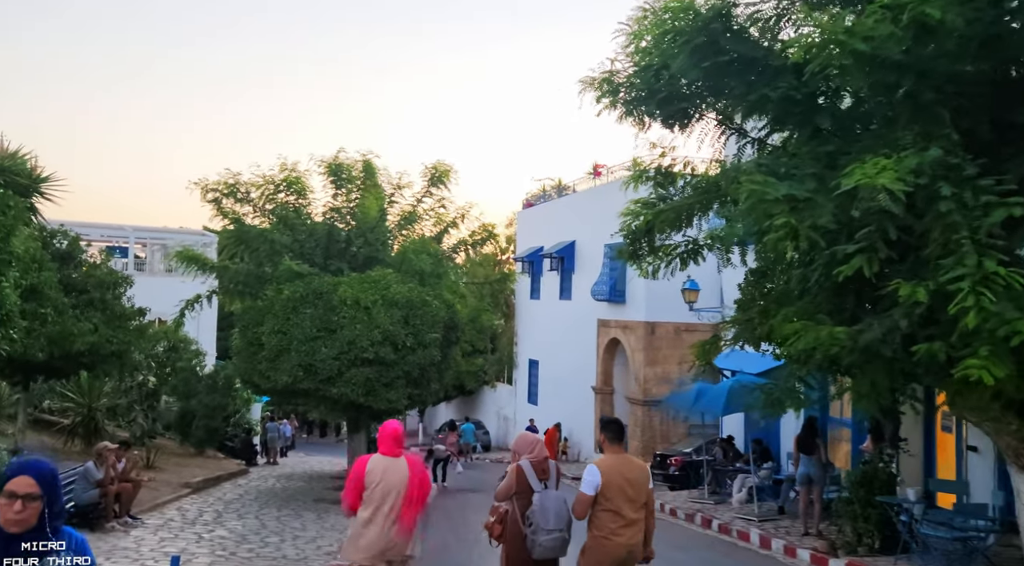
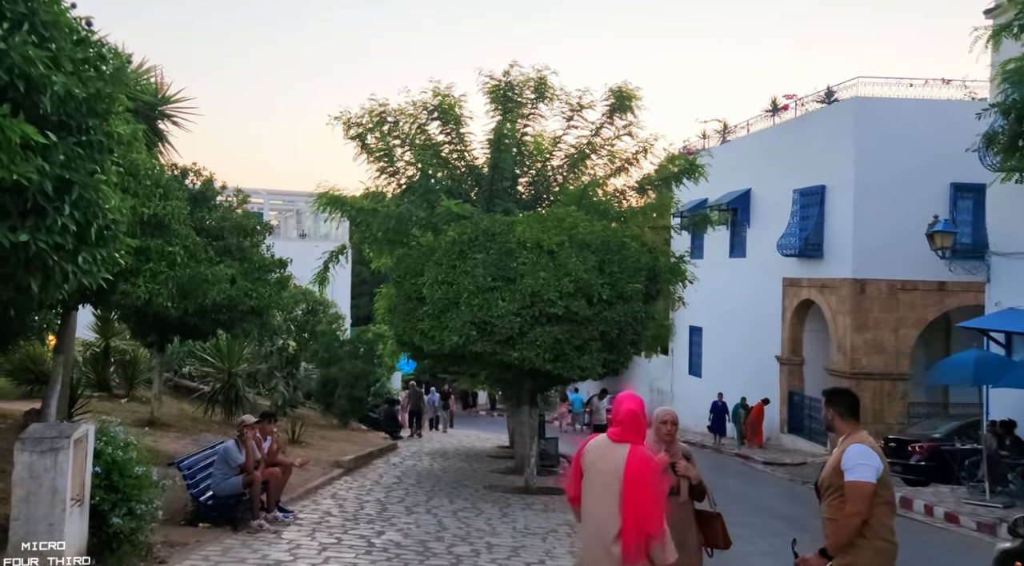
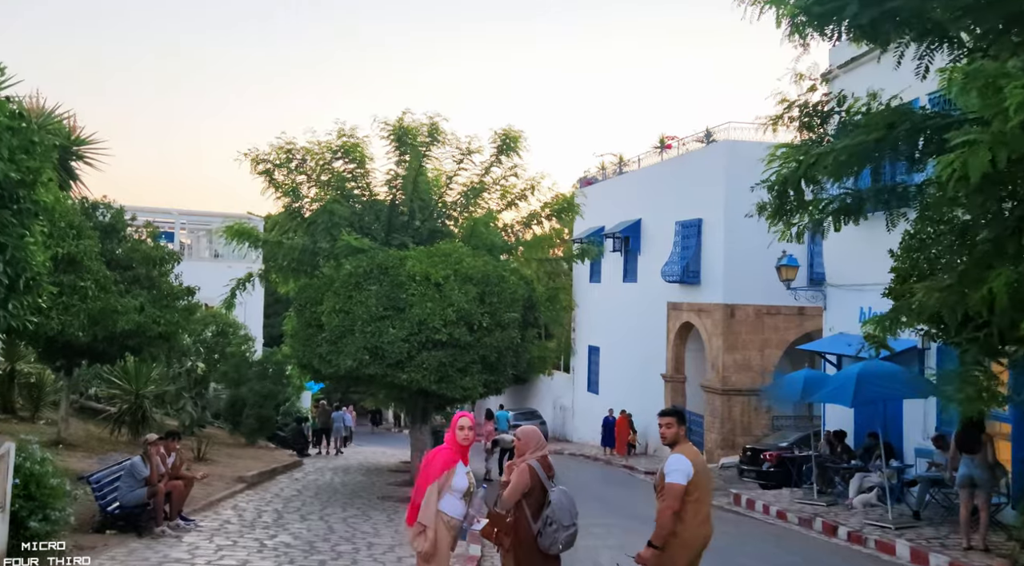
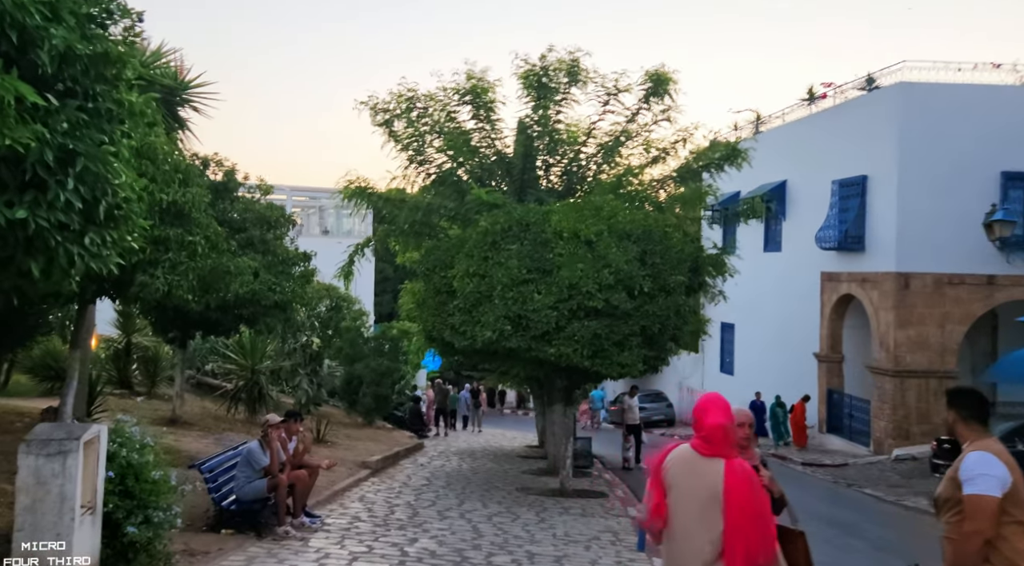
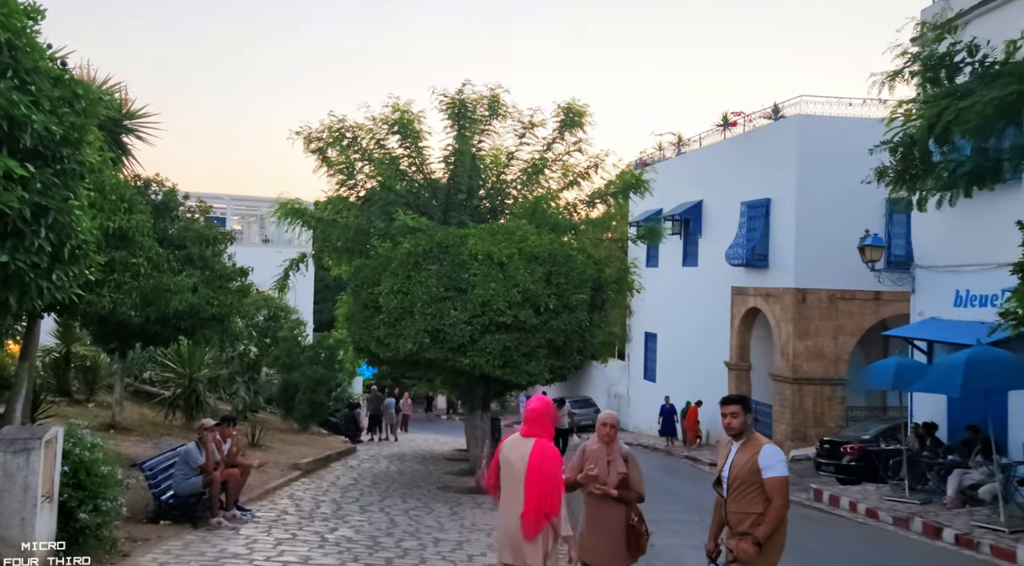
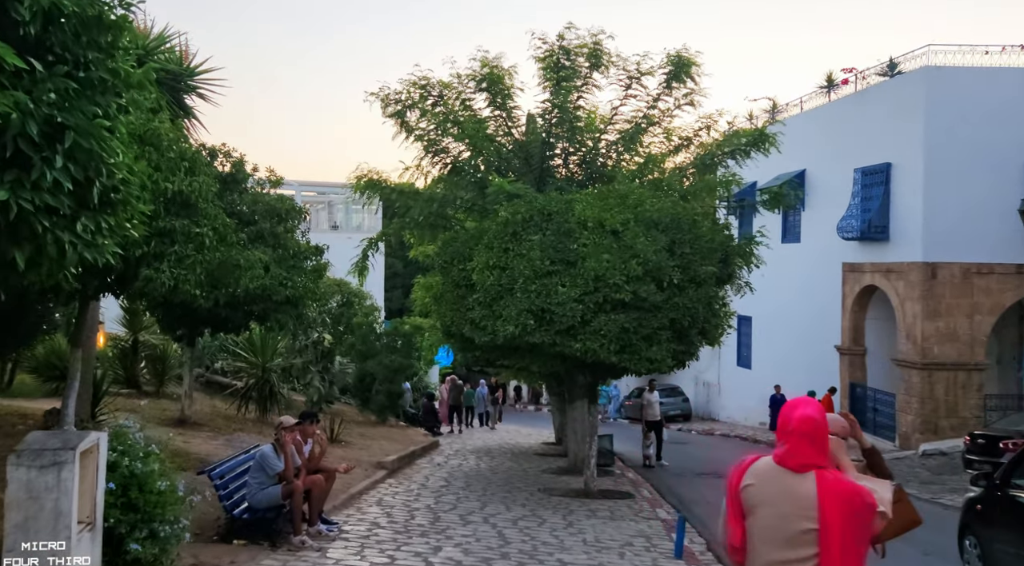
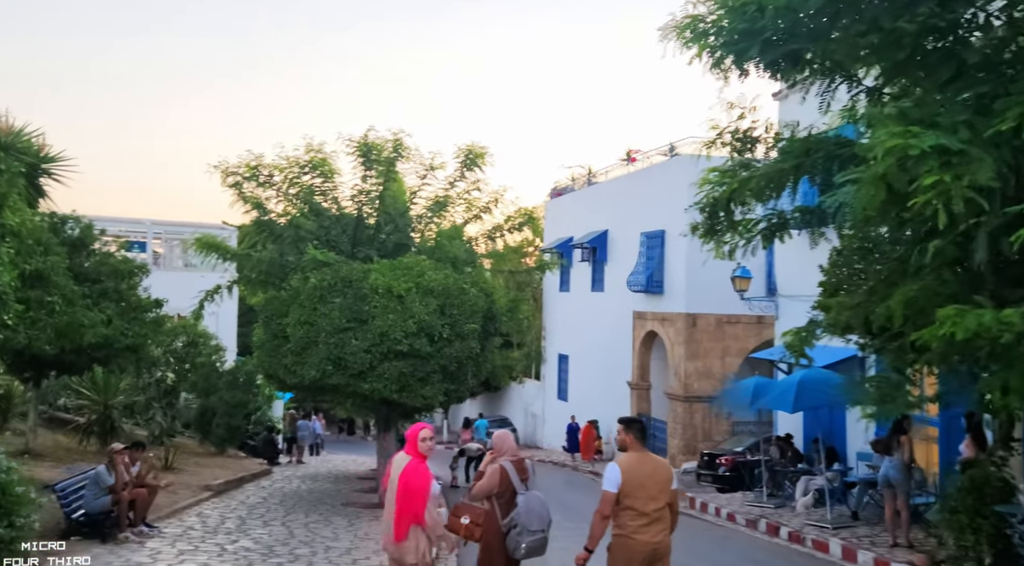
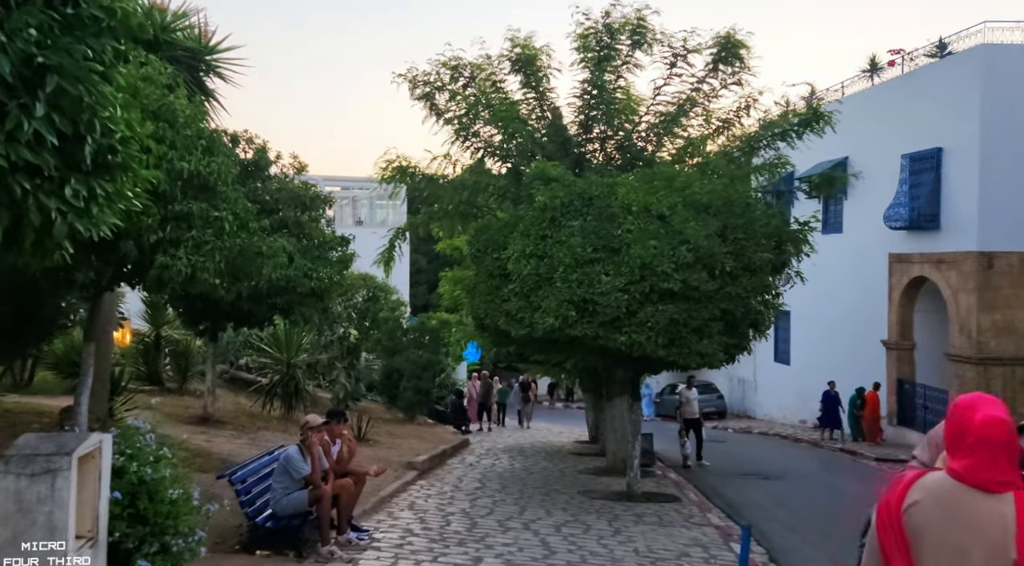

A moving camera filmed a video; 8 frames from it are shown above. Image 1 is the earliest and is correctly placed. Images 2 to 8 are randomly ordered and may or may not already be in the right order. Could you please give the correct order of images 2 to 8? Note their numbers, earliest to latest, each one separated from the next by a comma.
7, 3, 5, 2, 4, 6, 8
